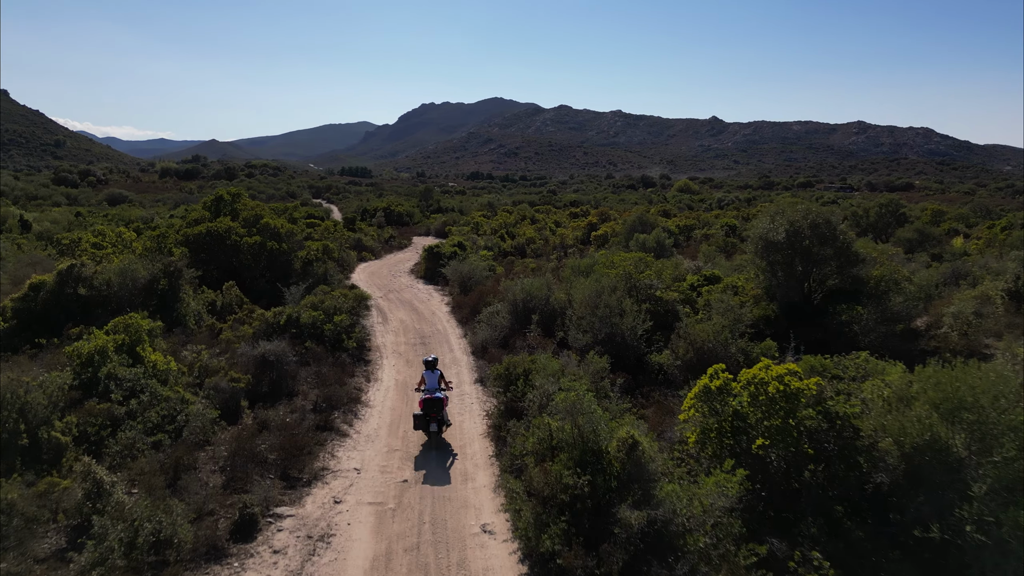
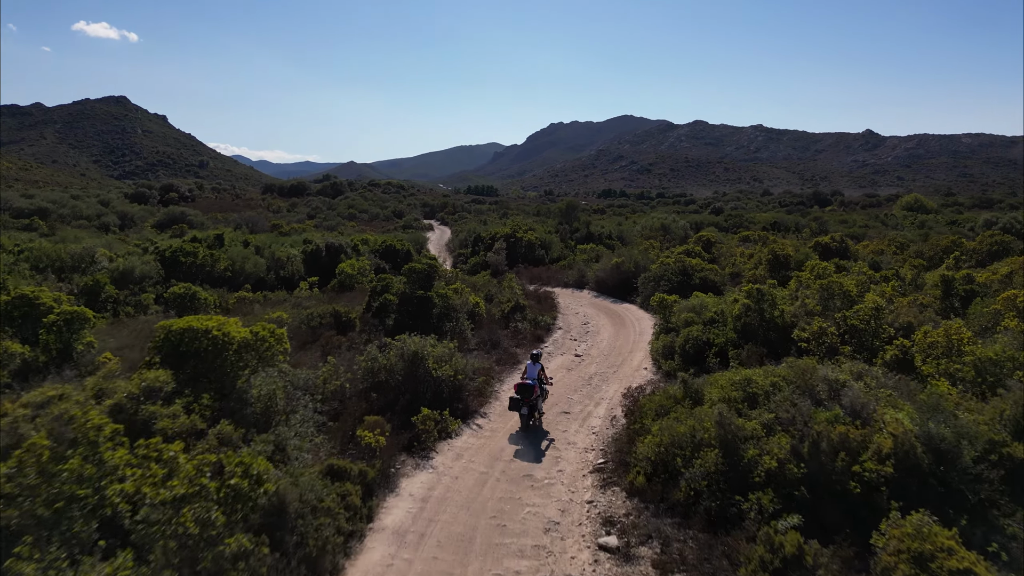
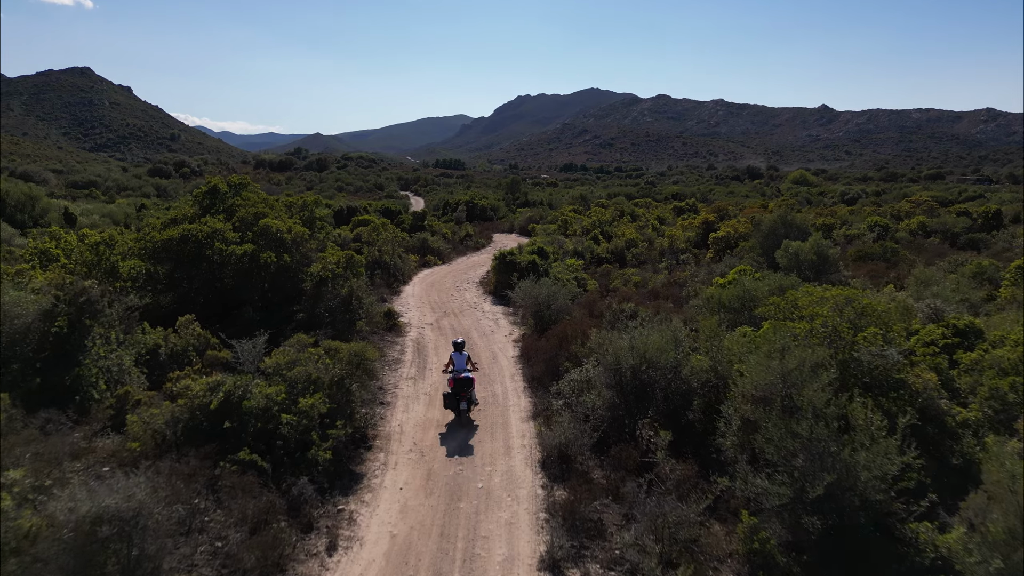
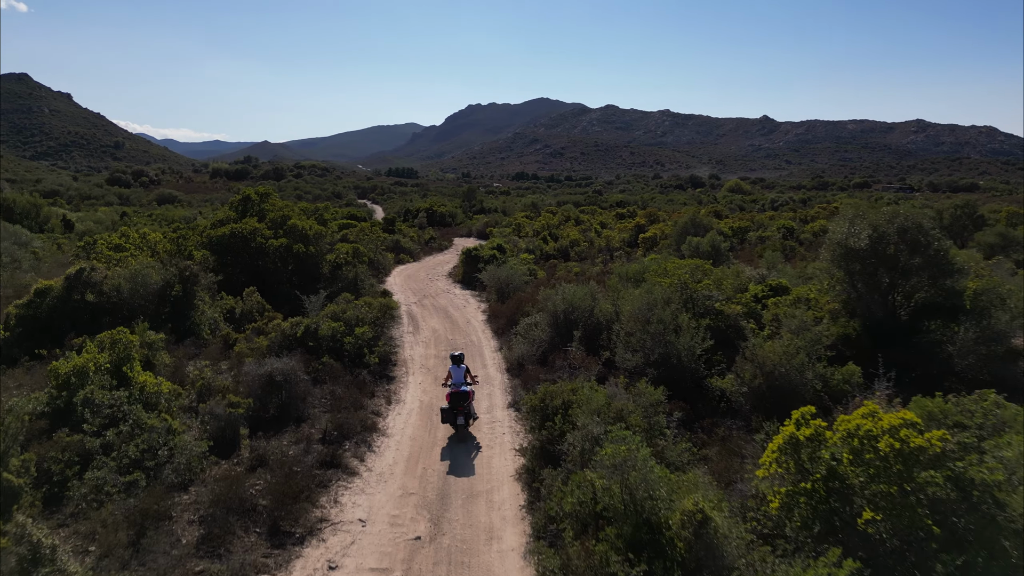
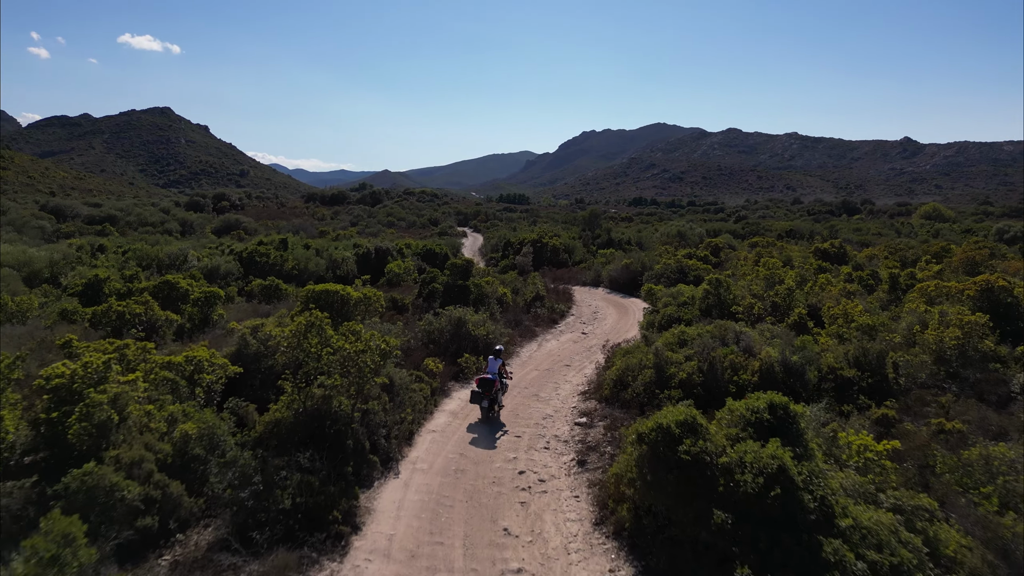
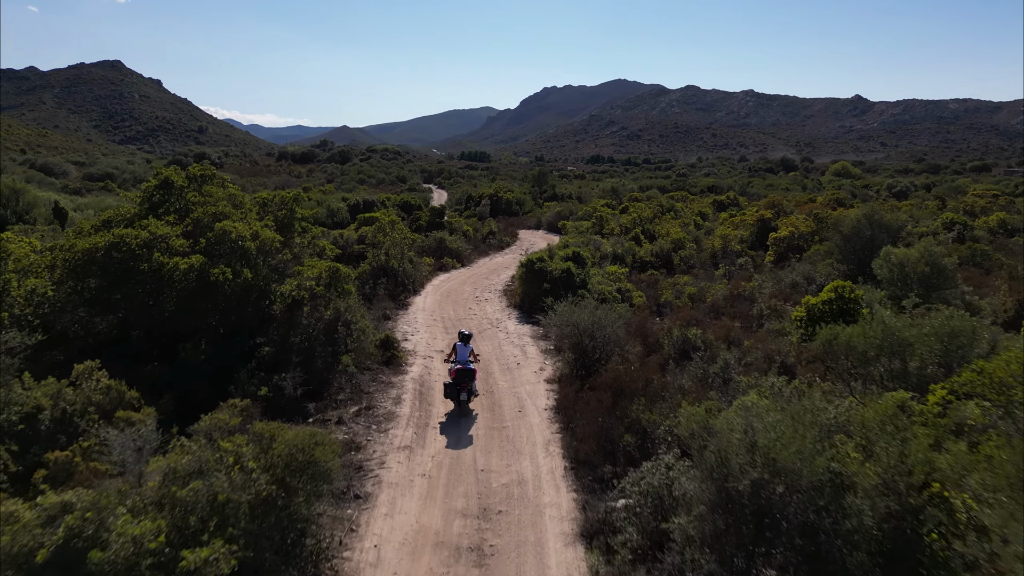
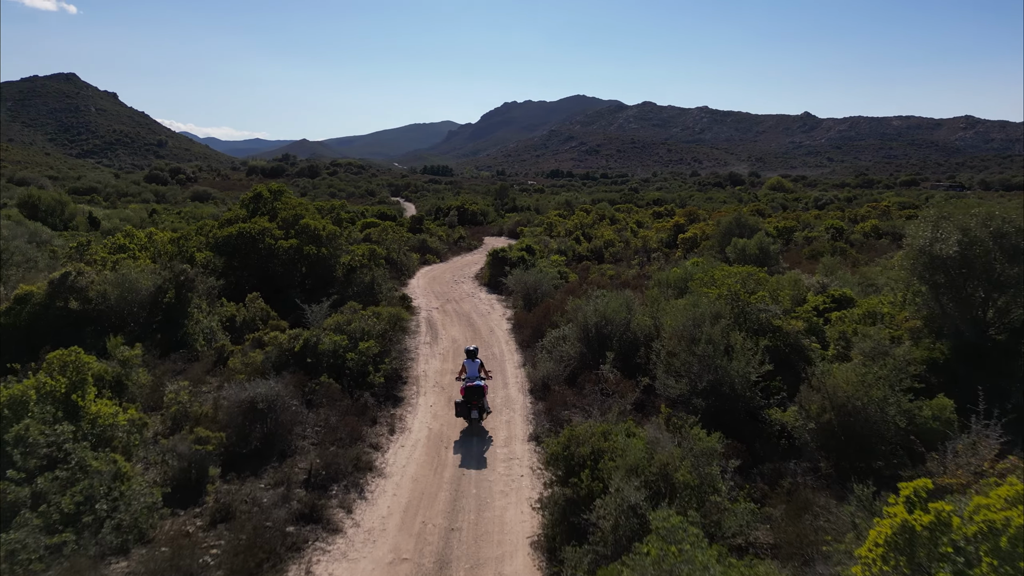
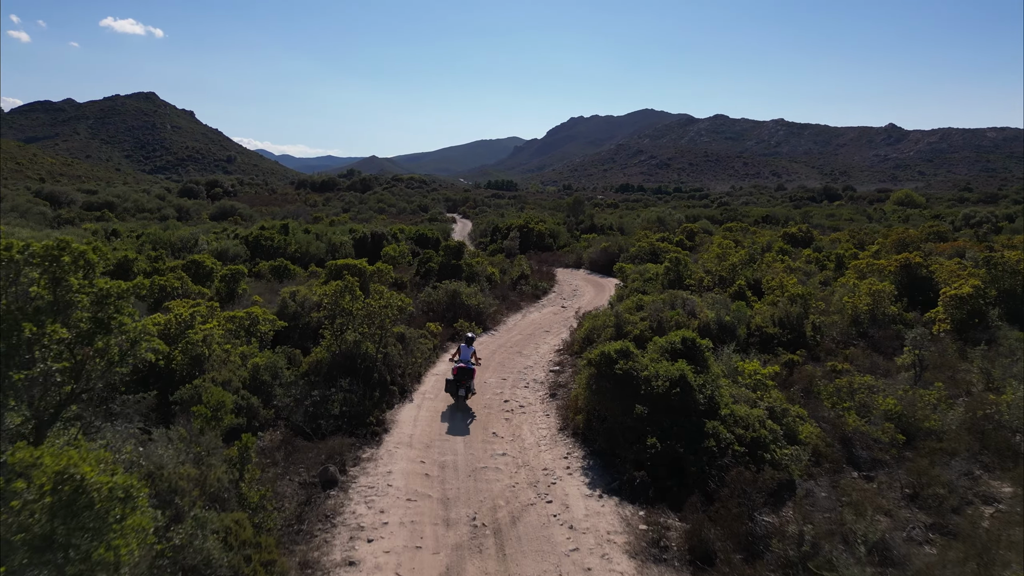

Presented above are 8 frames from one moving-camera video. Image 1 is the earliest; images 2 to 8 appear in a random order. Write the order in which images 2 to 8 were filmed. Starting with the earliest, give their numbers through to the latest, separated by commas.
4, 7, 3, 6, 8, 5, 2
